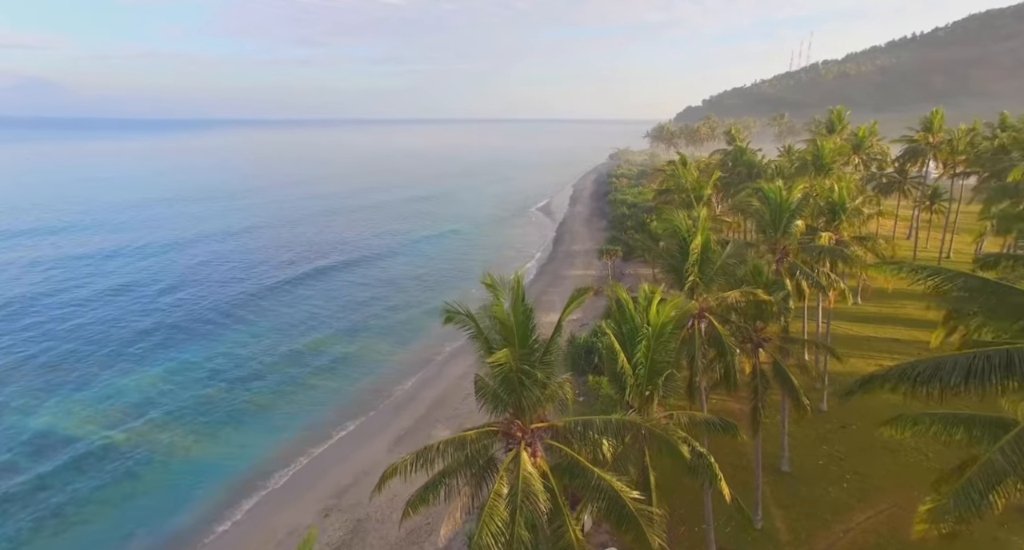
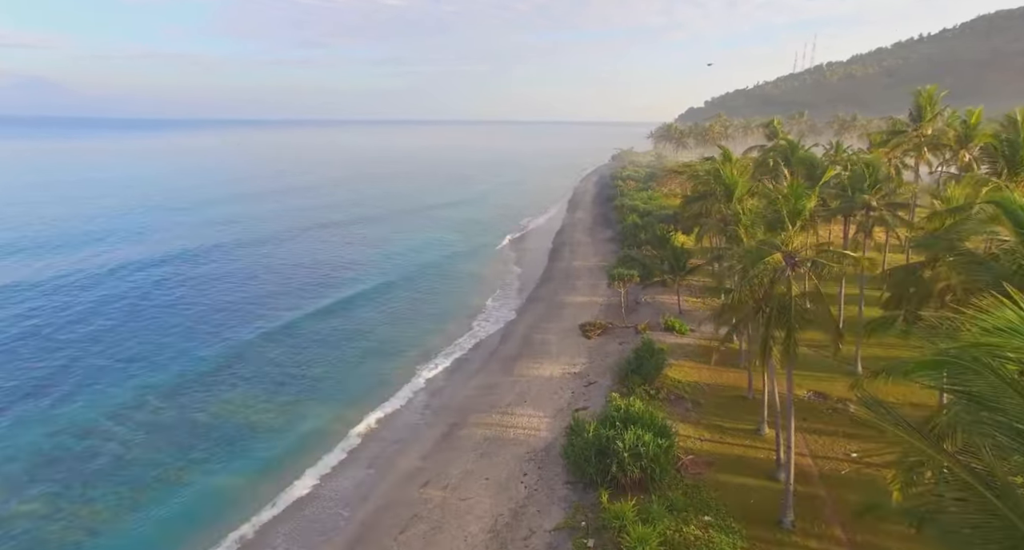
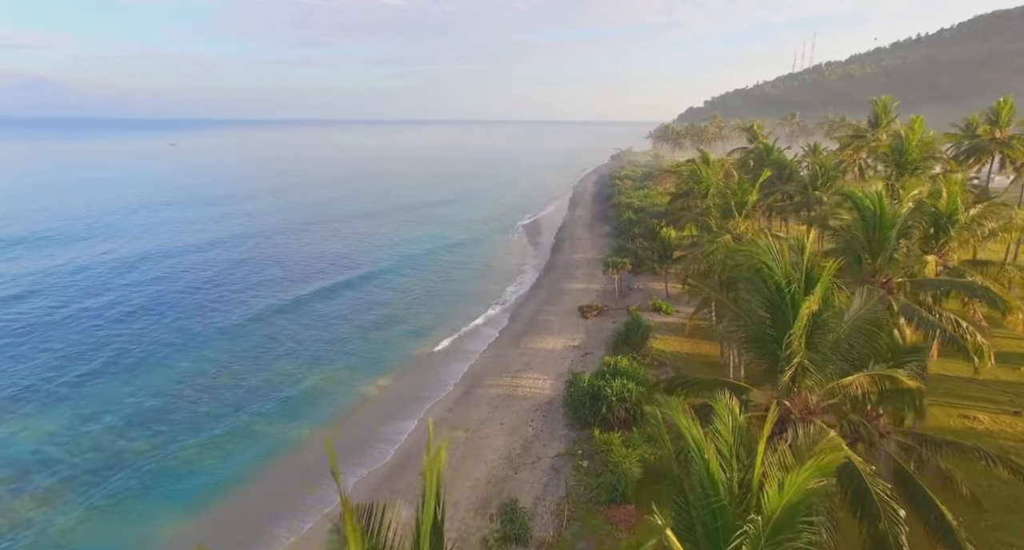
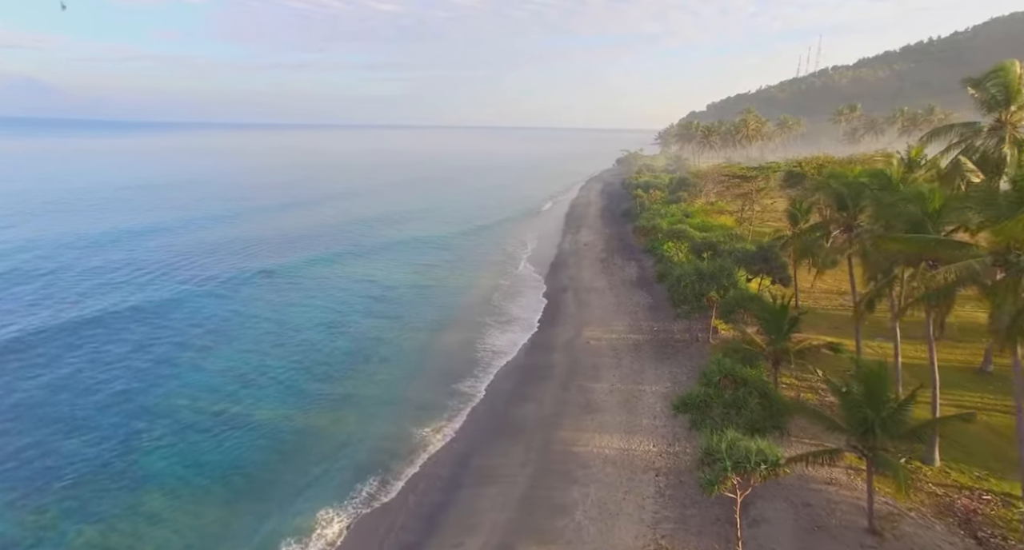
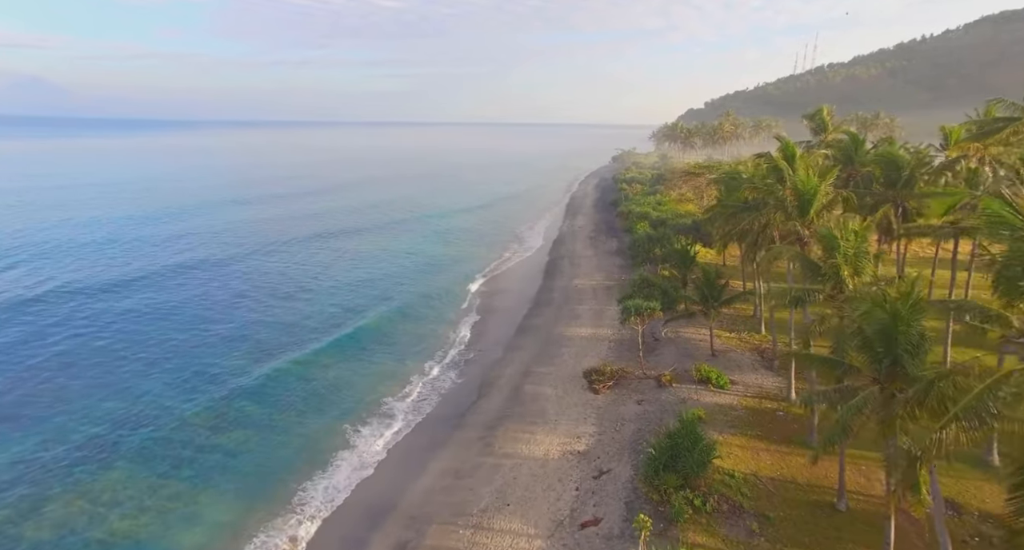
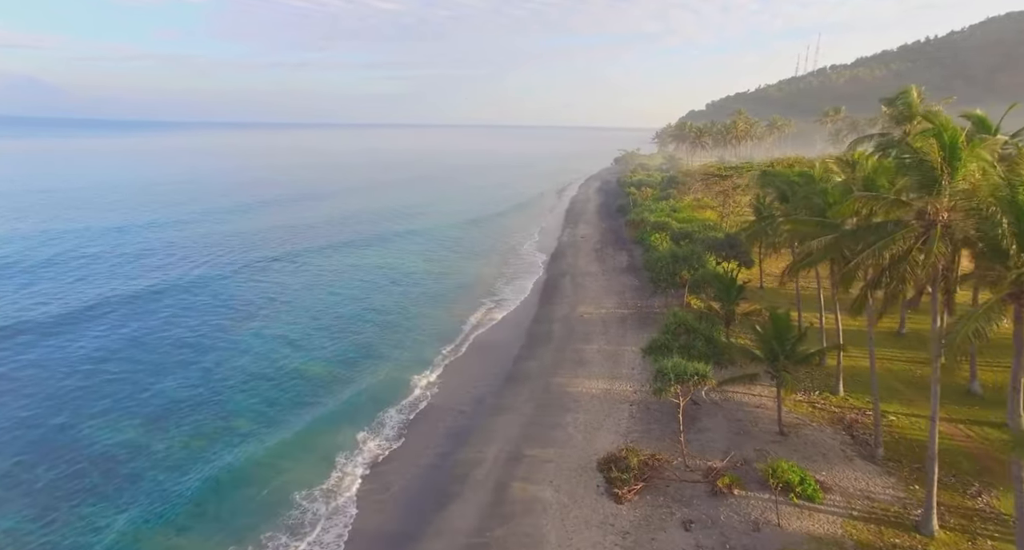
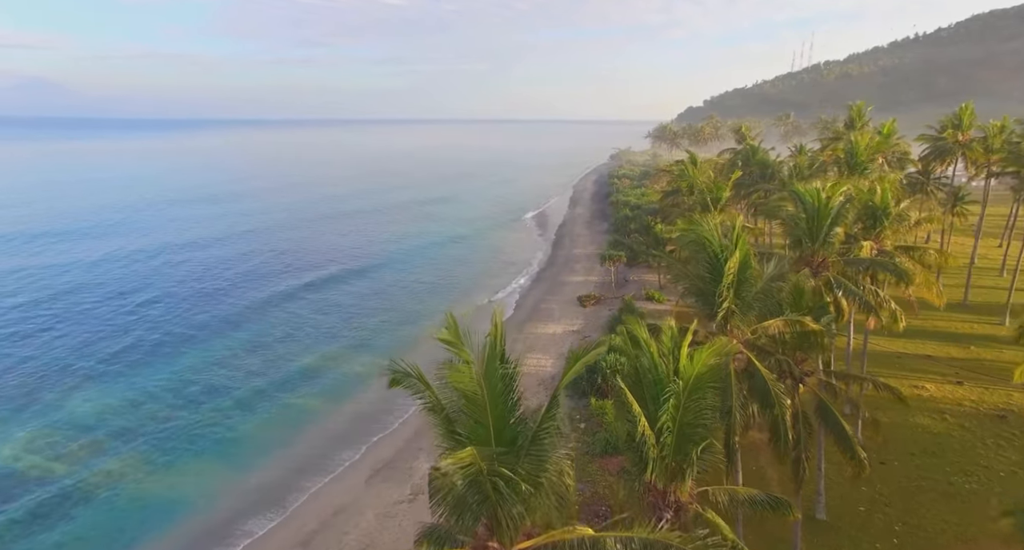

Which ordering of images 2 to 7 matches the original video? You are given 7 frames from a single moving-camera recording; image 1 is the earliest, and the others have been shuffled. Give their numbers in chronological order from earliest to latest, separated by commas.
7, 3, 2, 5, 6, 4
